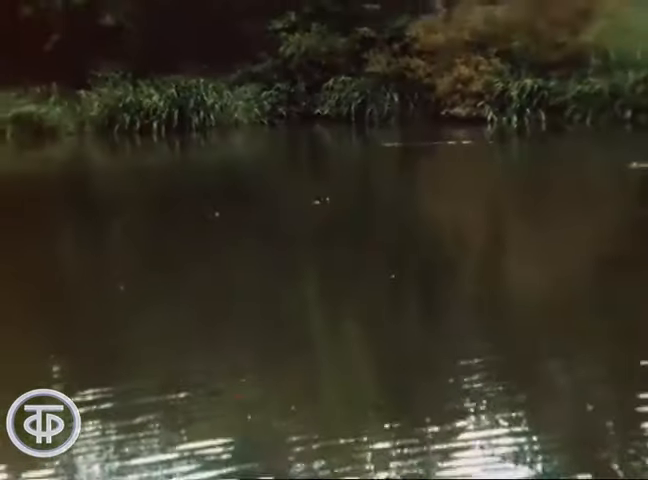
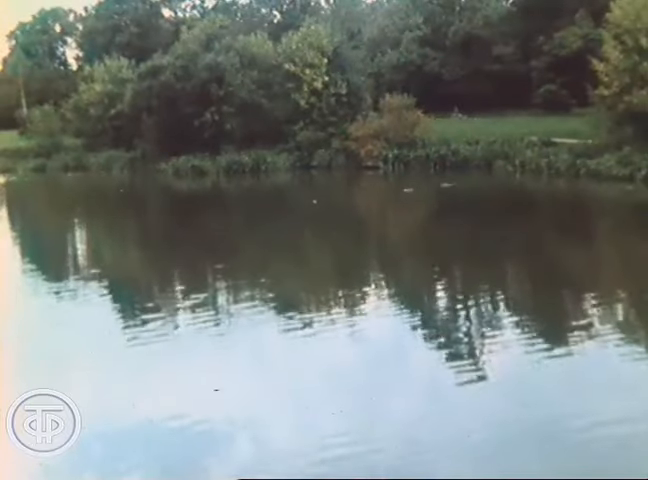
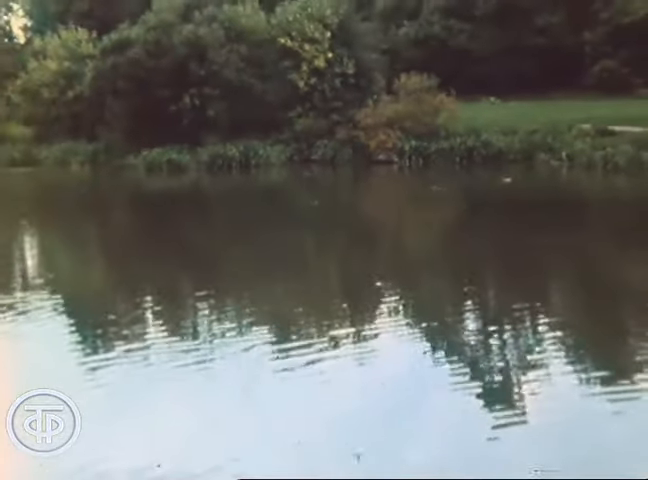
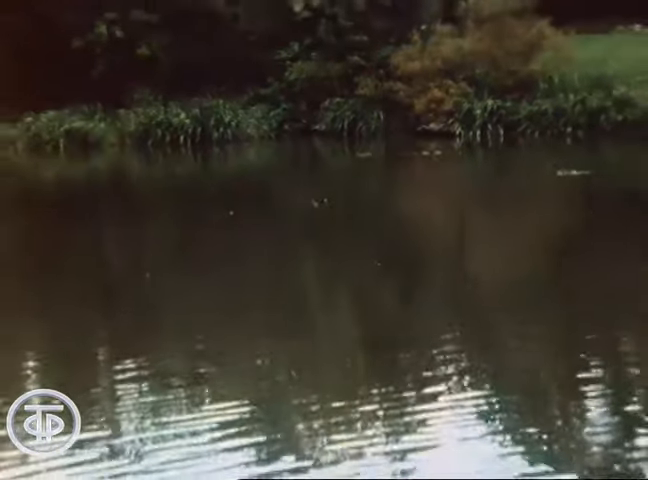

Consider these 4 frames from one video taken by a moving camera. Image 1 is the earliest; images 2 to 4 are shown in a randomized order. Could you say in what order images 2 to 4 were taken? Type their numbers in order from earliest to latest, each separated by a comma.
4, 3, 2
